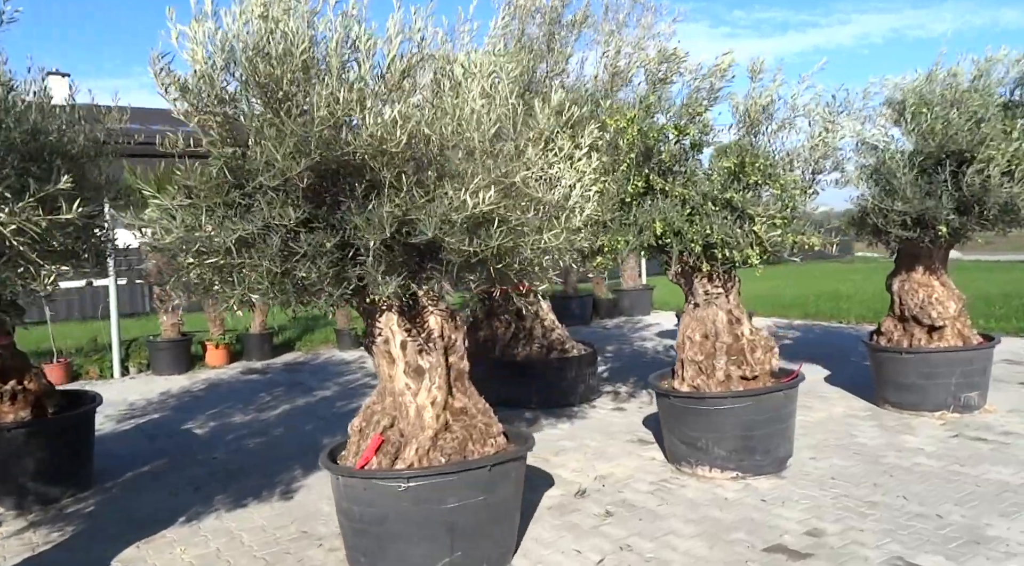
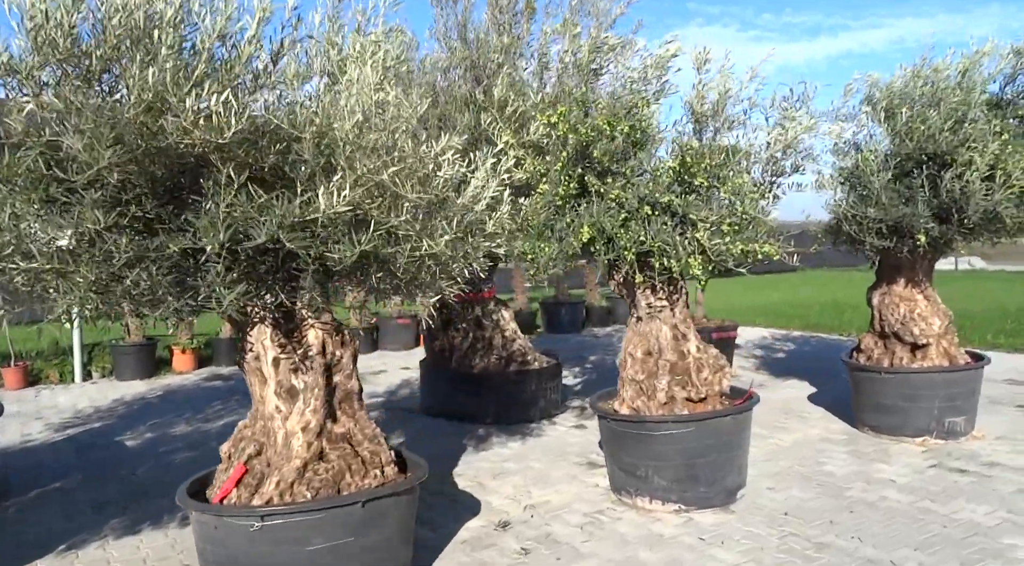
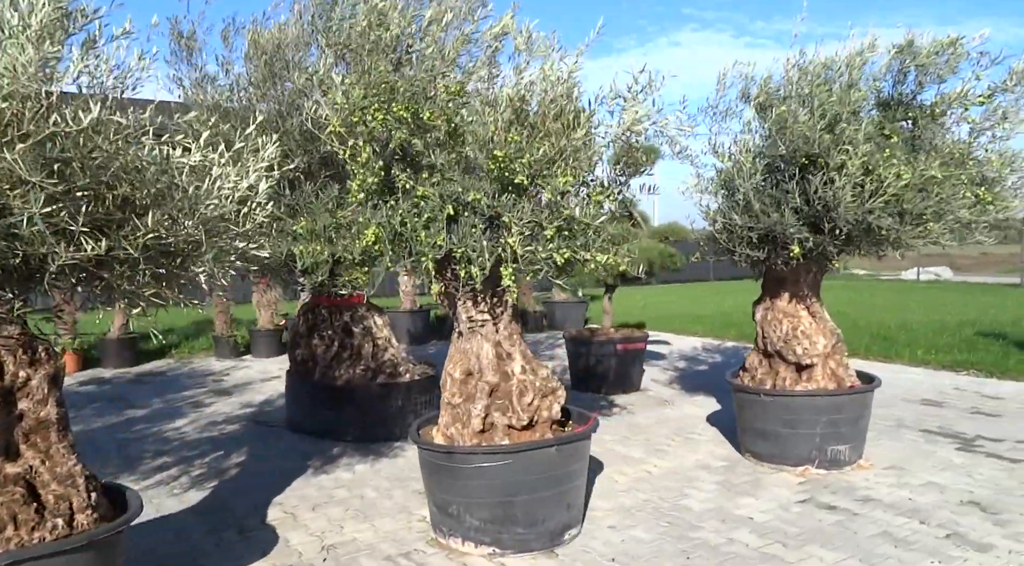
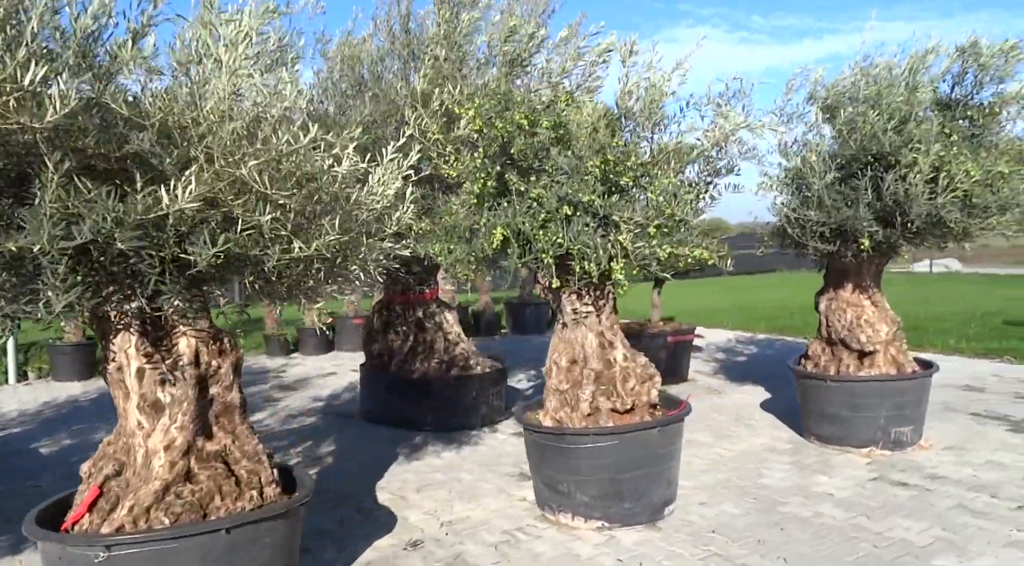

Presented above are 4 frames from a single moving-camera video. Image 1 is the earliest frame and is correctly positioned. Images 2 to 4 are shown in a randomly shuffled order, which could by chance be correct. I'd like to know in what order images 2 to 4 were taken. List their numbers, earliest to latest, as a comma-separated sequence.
2, 4, 3
